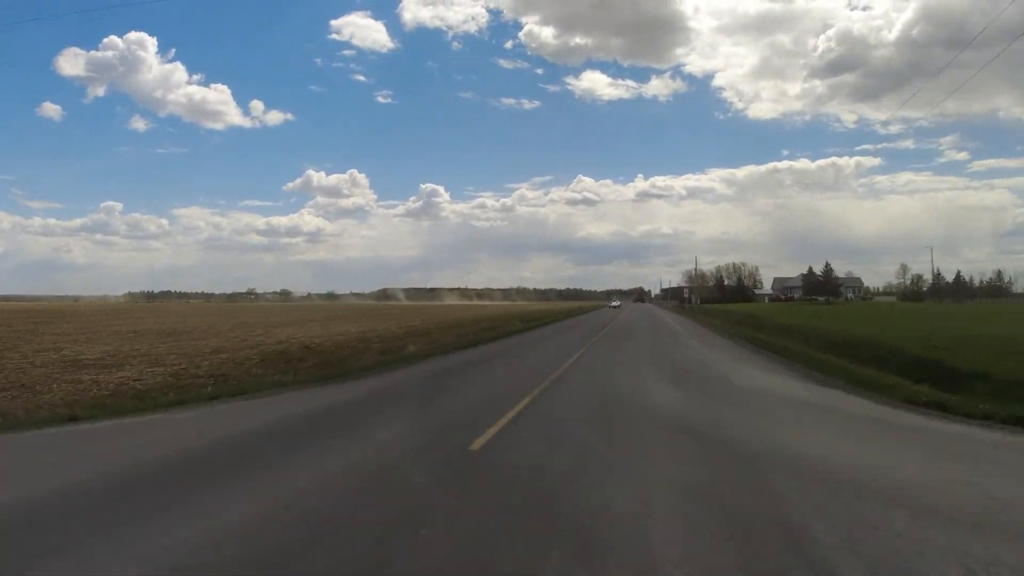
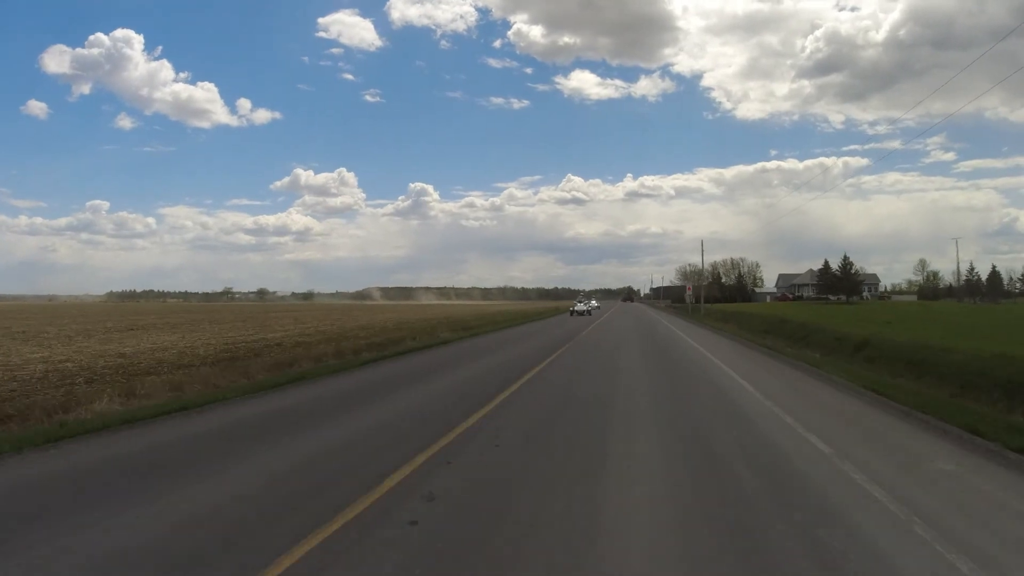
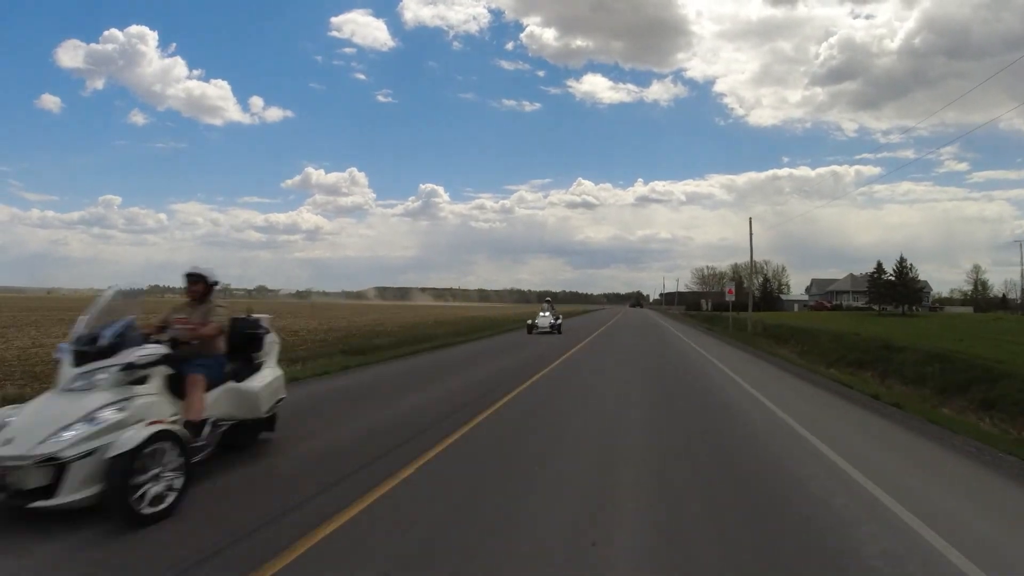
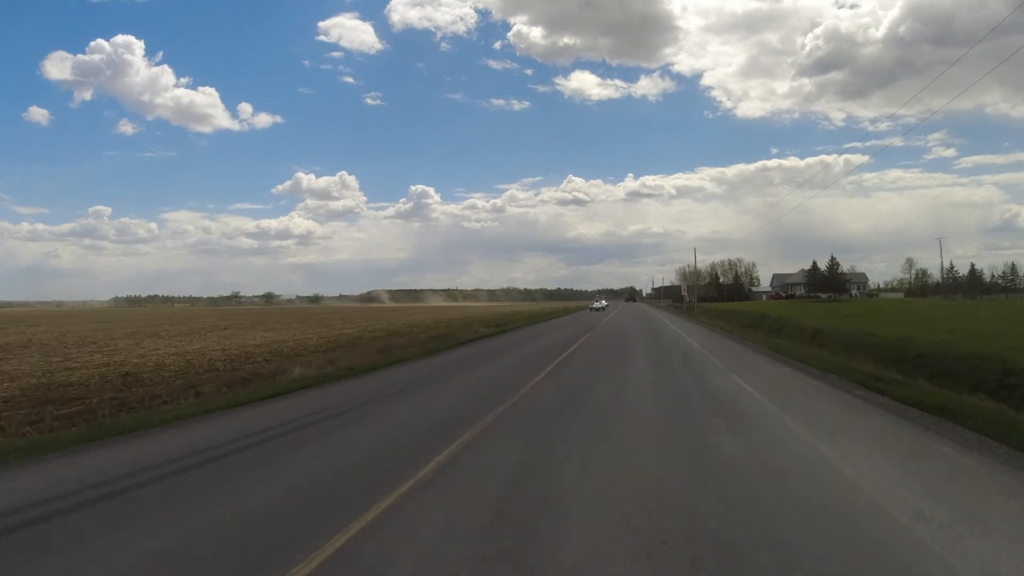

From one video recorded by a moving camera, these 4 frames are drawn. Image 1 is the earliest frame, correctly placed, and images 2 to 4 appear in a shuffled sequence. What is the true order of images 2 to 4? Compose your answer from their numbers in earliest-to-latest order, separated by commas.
4, 2, 3
